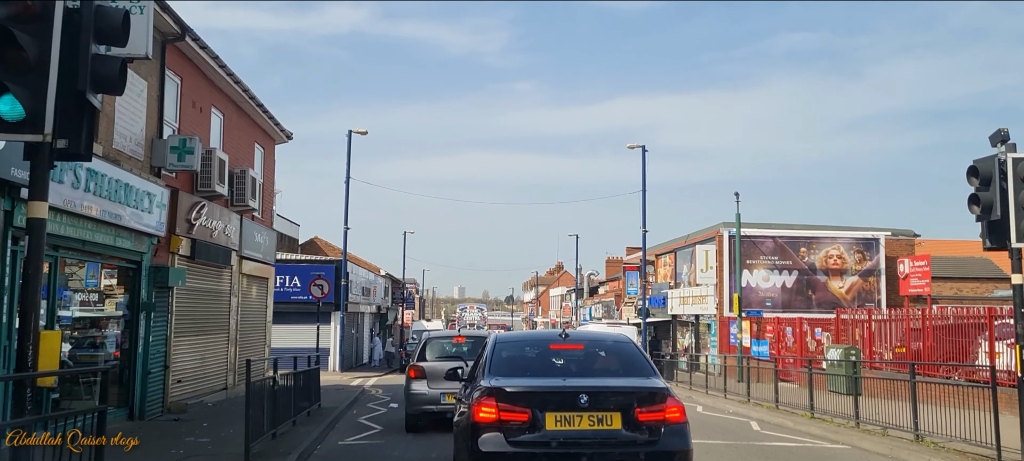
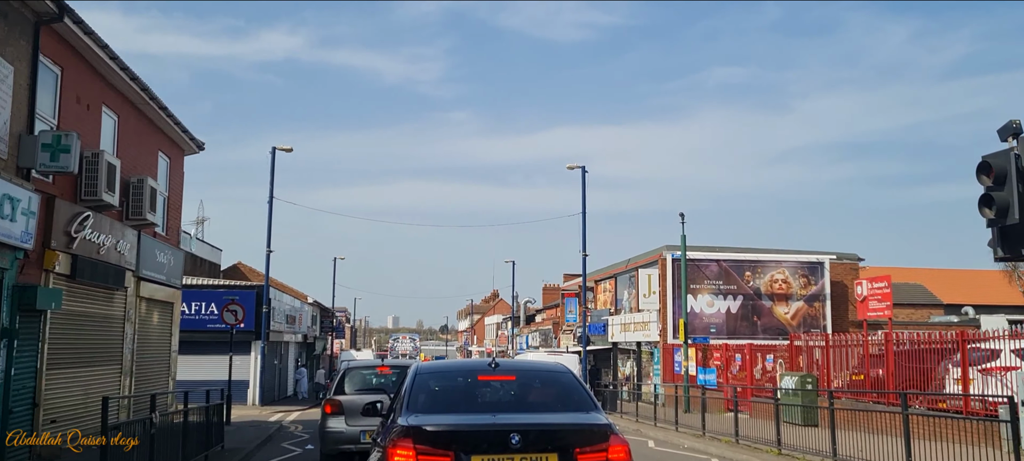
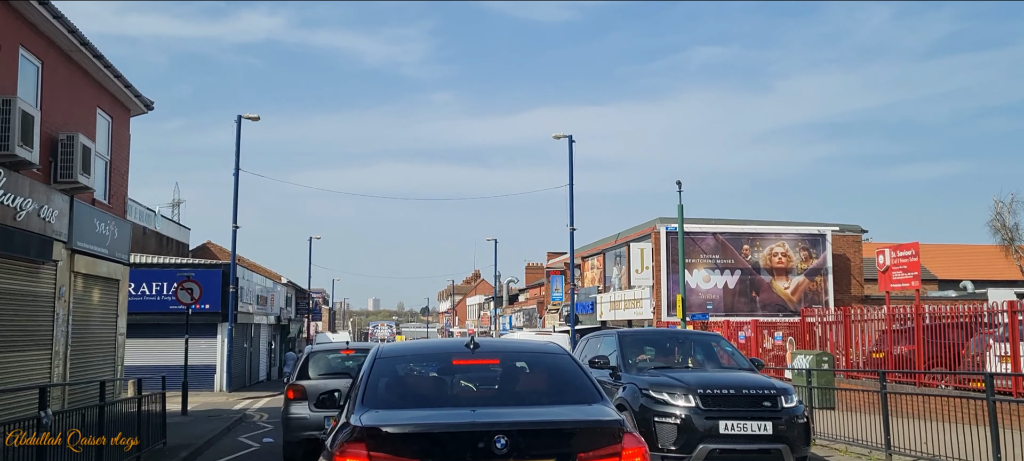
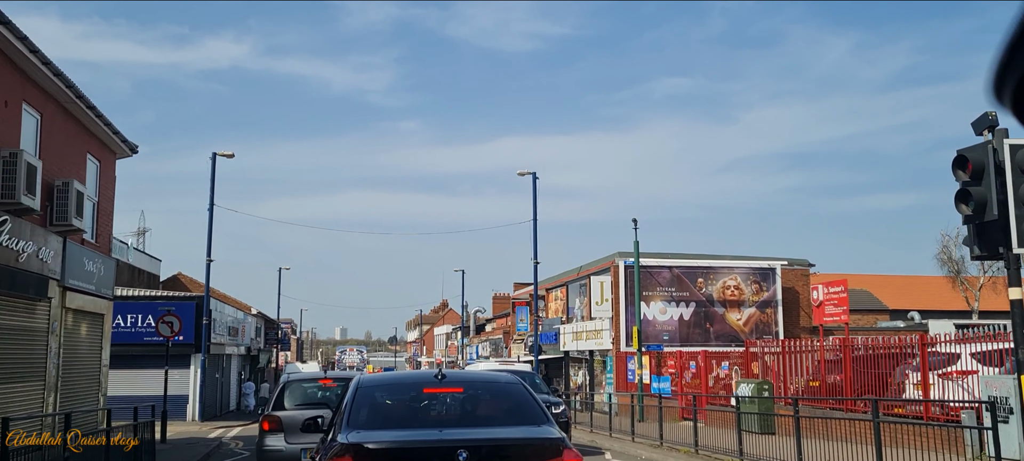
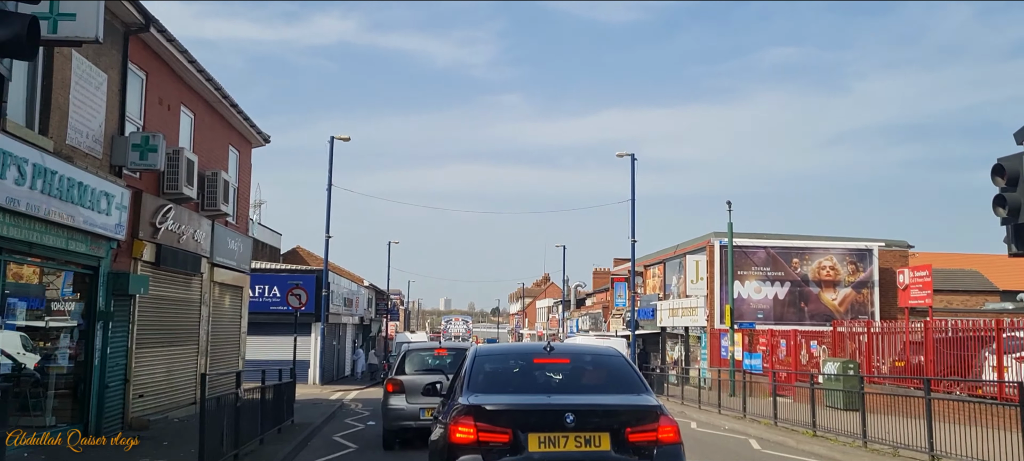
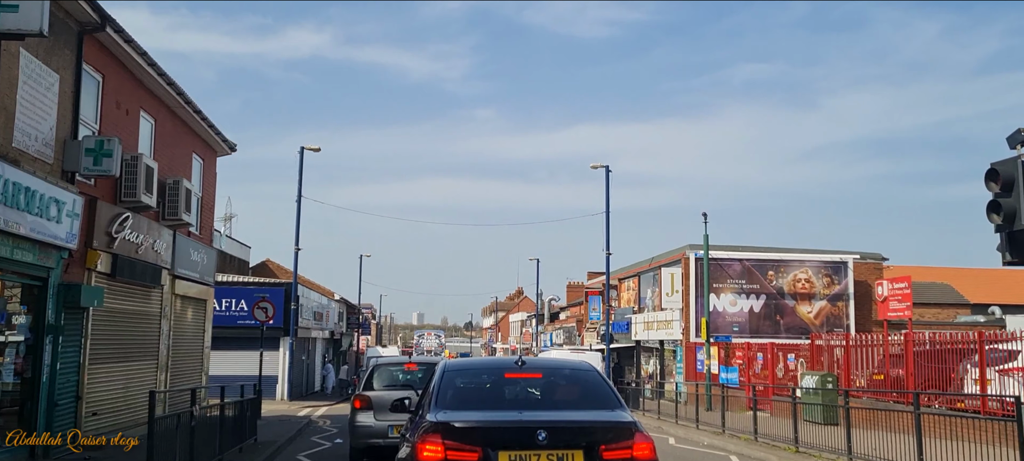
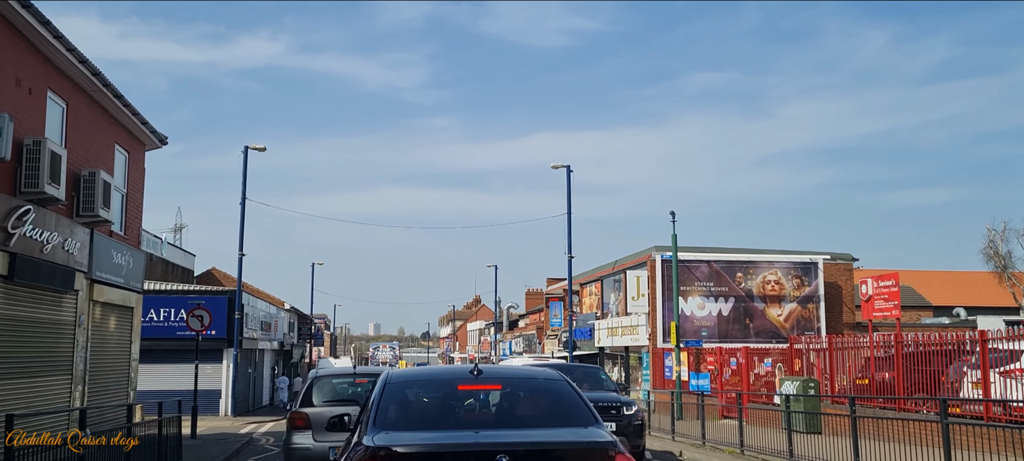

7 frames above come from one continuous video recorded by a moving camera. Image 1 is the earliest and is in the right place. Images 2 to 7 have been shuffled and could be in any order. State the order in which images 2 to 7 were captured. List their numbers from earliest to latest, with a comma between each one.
5, 6, 2, 4, 7, 3
